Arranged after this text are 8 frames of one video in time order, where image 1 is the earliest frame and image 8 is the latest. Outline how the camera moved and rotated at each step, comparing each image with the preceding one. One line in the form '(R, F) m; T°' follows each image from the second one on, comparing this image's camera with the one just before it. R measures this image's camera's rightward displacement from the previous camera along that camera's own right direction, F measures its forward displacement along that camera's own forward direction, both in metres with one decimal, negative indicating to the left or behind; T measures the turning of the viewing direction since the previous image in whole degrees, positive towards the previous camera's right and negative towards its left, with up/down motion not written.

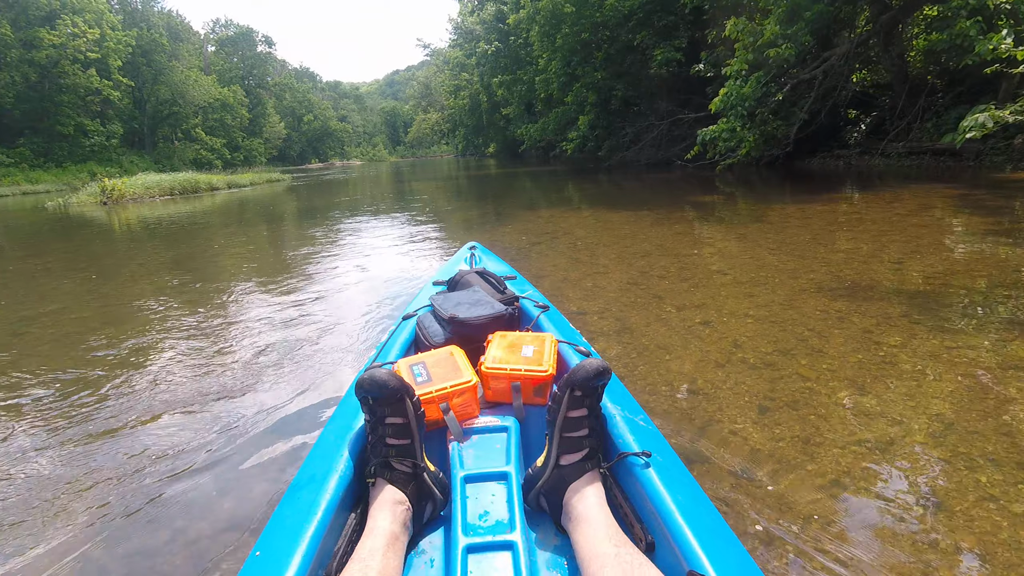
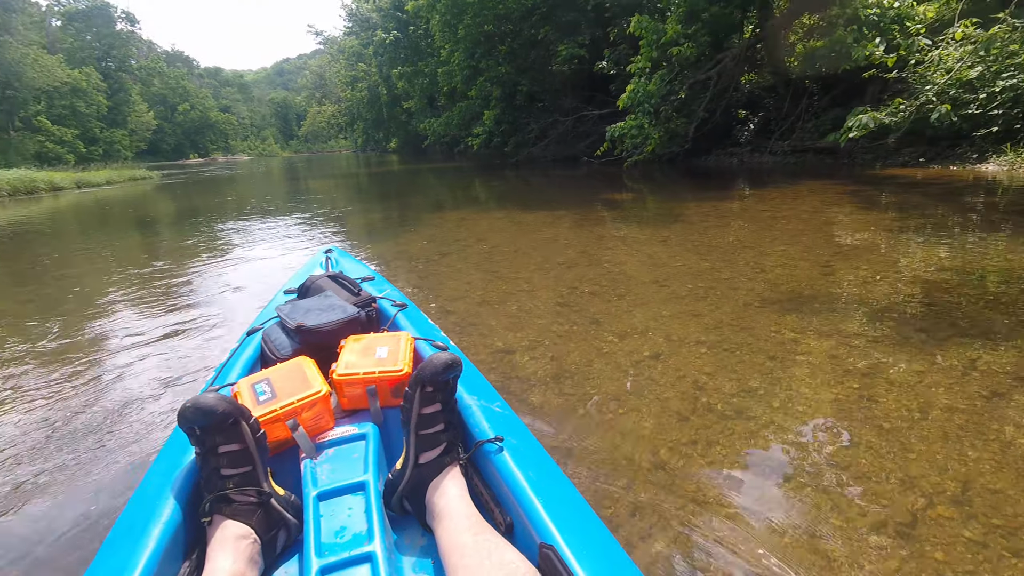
(0.0, +0.4) m; +10°
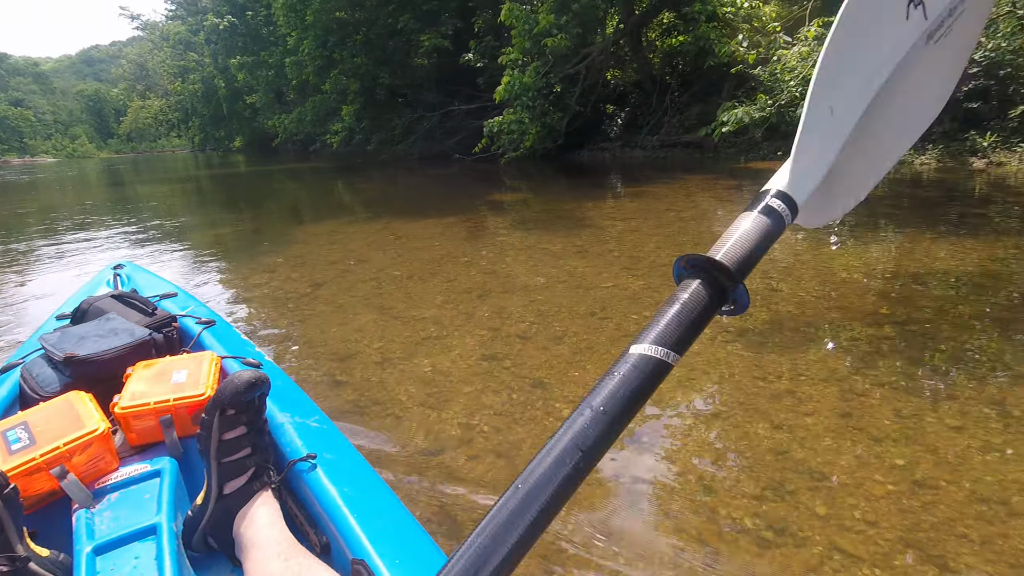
(-0.1, +0.5) m; +14°
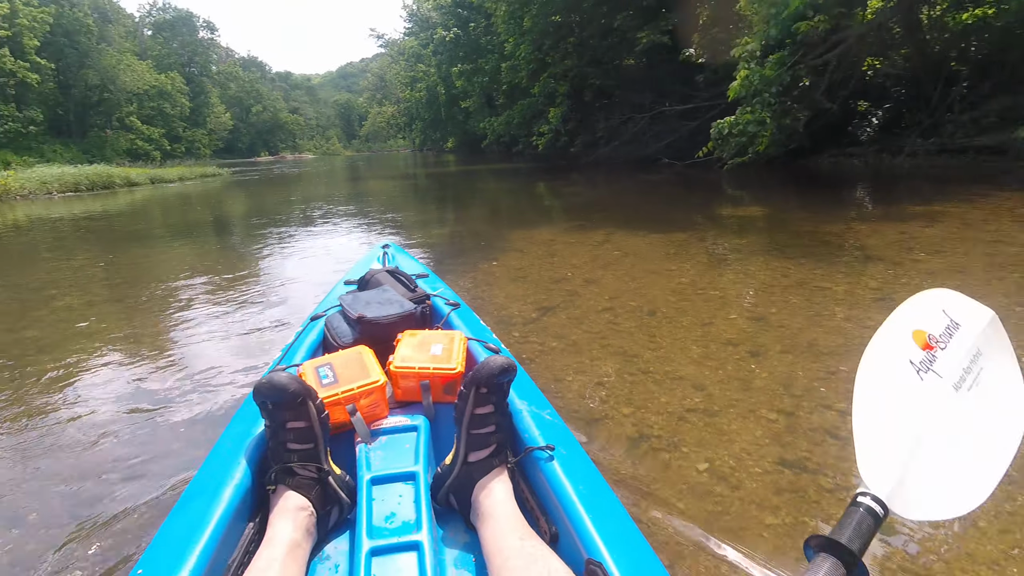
(-0.3, +0.3) m; -19°
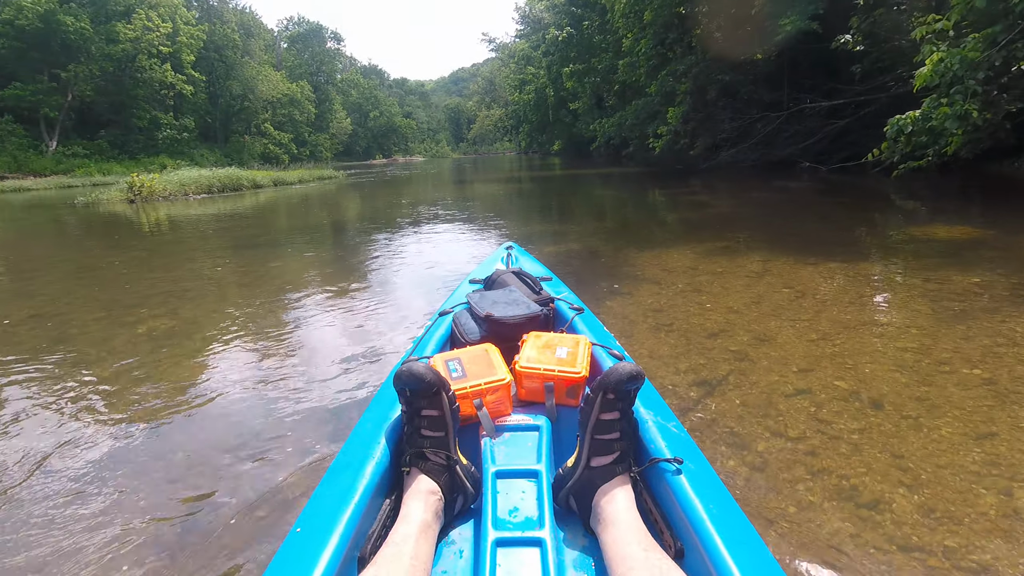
(-0.1, +0.5) m; -11°
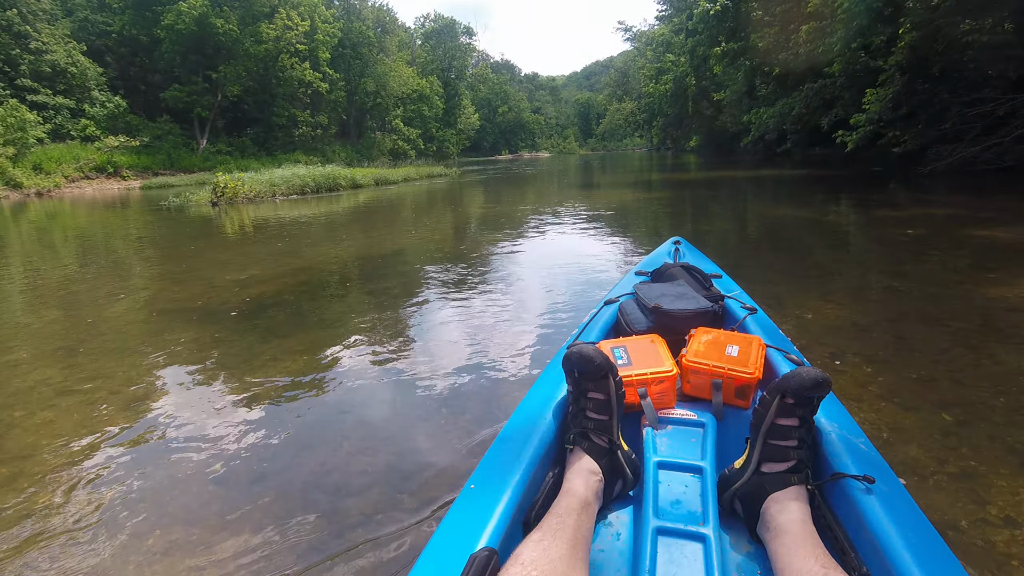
(0.0, +1.9) m; -13°
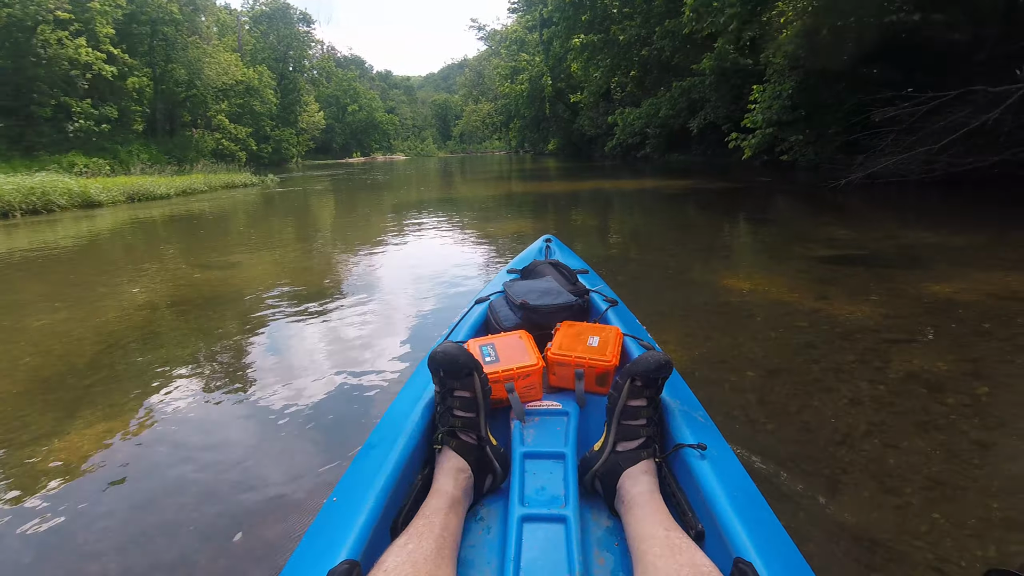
(+0.7, +2.2) m; +14°
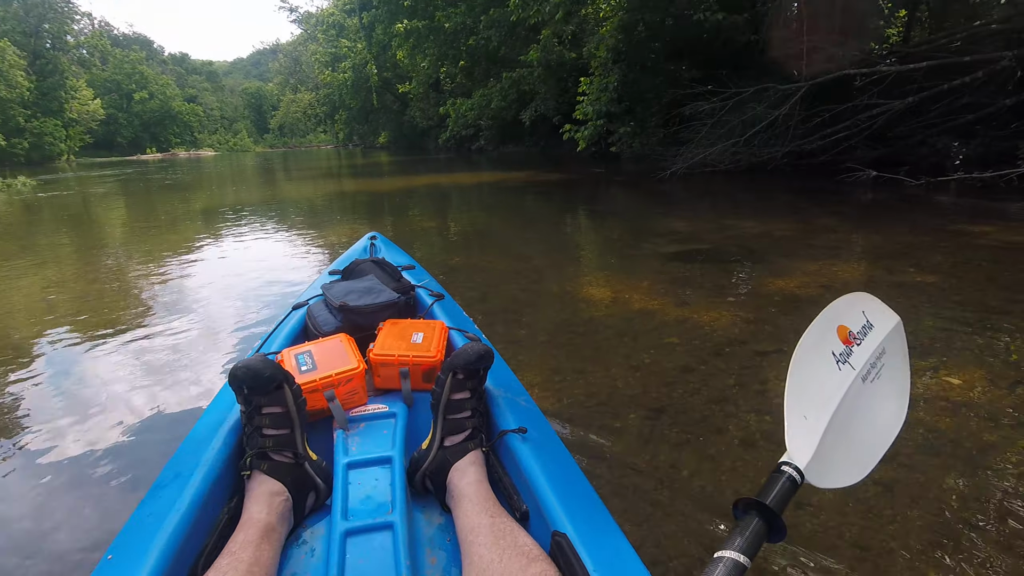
(+0.1, +0.5) m; +16°
